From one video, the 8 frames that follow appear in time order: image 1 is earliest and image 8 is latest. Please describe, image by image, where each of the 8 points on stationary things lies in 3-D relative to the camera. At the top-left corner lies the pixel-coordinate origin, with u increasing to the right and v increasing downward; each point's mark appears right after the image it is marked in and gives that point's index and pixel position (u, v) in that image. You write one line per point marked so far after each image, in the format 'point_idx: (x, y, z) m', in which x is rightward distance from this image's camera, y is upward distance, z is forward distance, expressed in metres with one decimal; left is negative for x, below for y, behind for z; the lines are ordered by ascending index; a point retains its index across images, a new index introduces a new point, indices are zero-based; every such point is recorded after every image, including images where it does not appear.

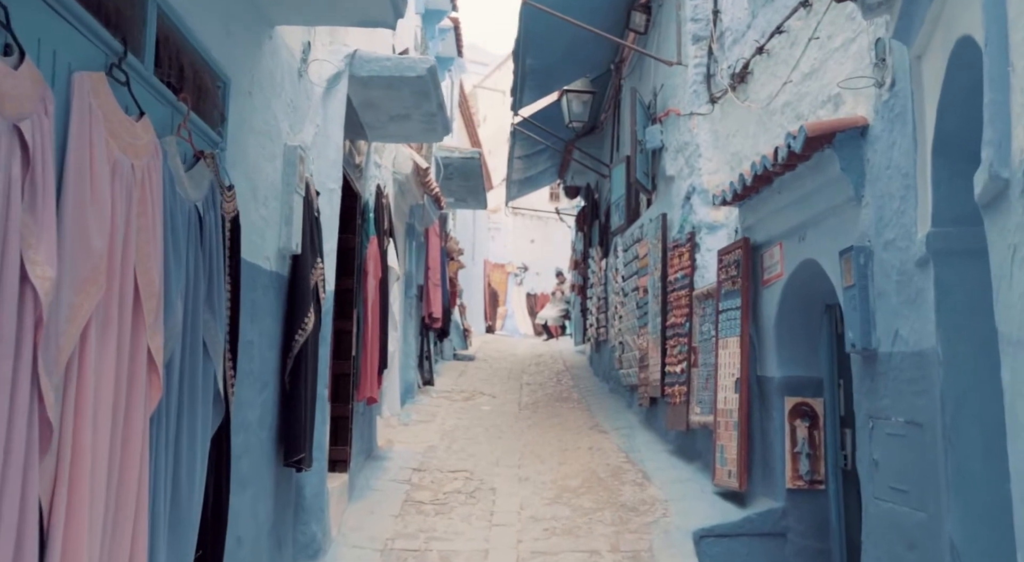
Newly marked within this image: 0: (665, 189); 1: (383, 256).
0: (+1.5, +0.9, +9.5) m
1: (-1.2, +0.2, +8.7) m
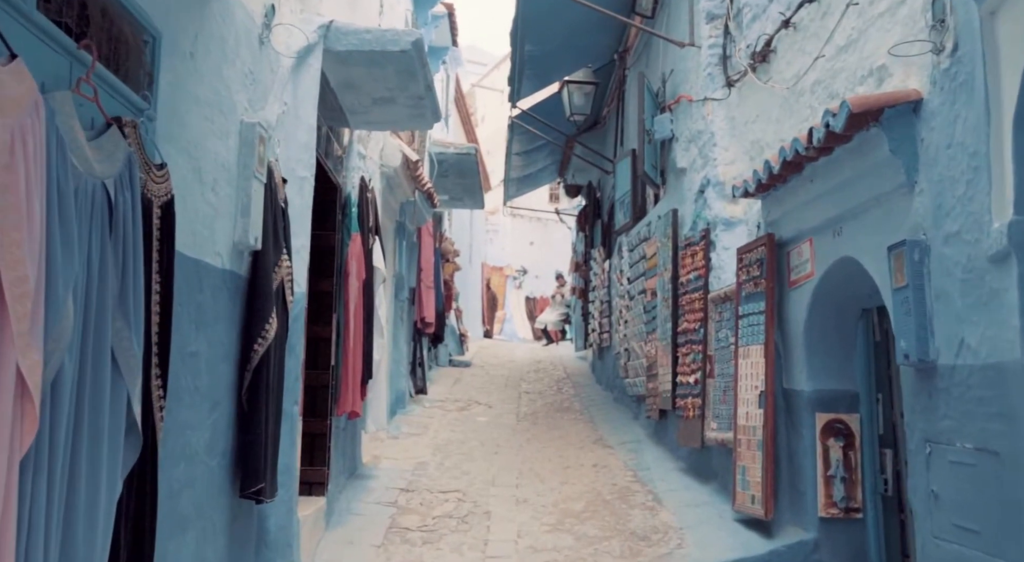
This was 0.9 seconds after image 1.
0: (+1.5, +0.9, +8.8) m
1: (-1.2, +0.2, +8.0) m
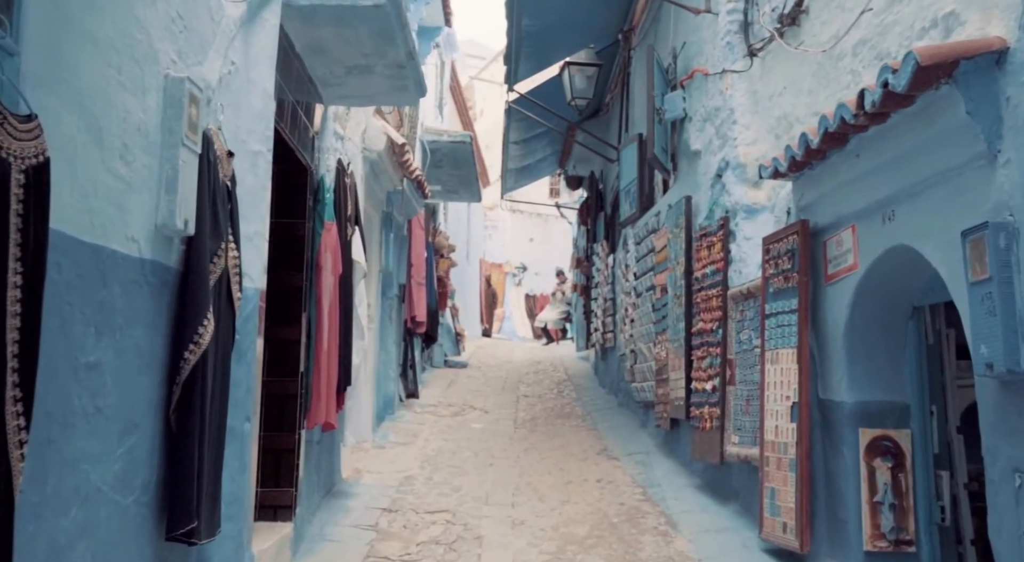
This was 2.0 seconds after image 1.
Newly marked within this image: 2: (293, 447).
0: (+1.5, +0.9, +7.9) m
1: (-1.2, +0.3, +7.2) m
2: (-1.4, -1.0, +6.0) m
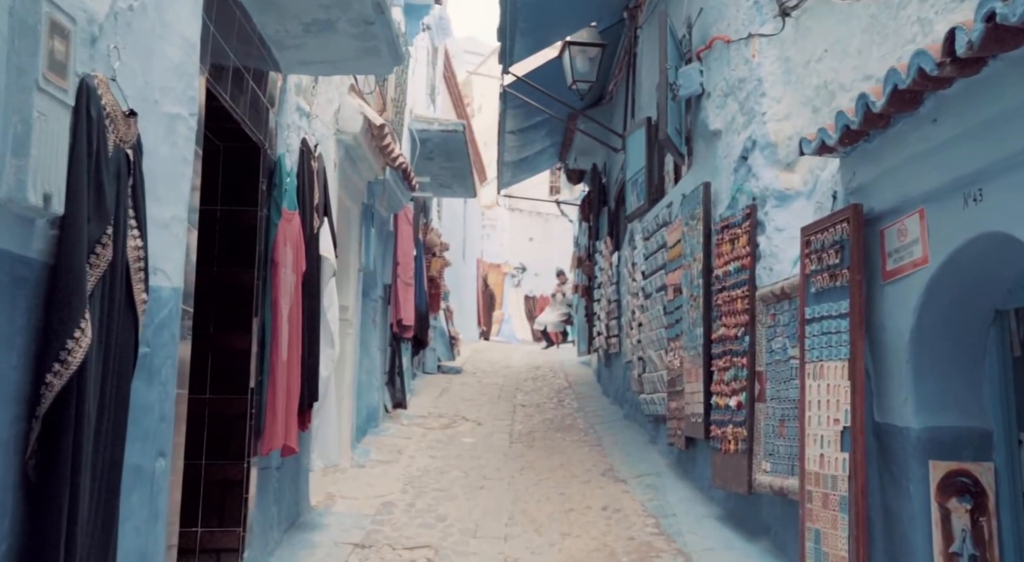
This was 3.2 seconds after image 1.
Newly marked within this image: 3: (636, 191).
0: (+1.4, +0.9, +7.0) m
1: (-1.3, +0.3, +6.2) m
2: (-1.4, -1.0, +5.0) m
3: (+1.3, +0.9, +9.7) m
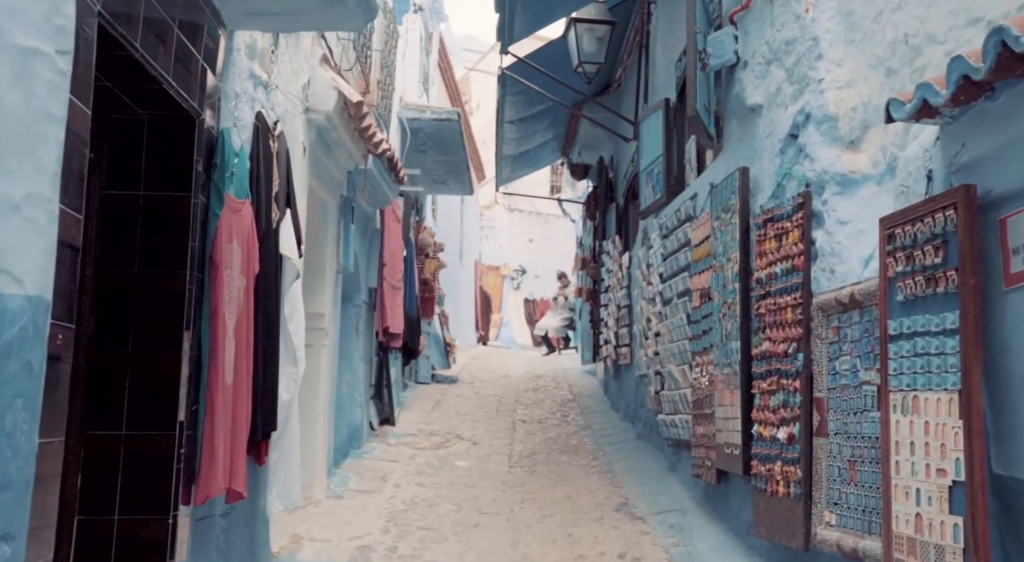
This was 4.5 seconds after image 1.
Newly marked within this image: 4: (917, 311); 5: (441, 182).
0: (+1.4, +0.9, +5.9) m
1: (-1.3, +0.2, +5.1) m
2: (-1.4, -1.1, +3.9) m
3: (+1.3, +0.9, +8.6) m
4: (+1.5, -0.1, +3.6) m
5: (-1.0, +1.4, +13.5) m
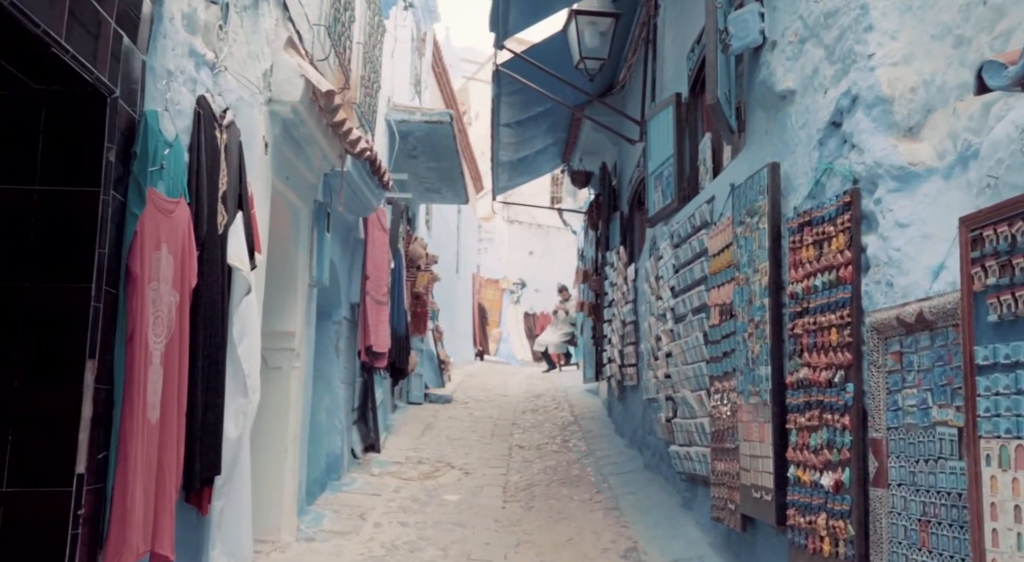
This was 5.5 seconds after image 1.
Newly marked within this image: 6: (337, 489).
0: (+1.4, +0.8, +5.1) m
1: (-1.3, +0.2, +4.3) m
2: (-1.5, -1.1, +3.1) m
3: (+1.2, +0.8, +7.8) m
4: (+1.5, -0.2, +2.8) m
5: (-1.0, +1.2, +12.7) m
6: (-1.5, -1.7, +7.9) m
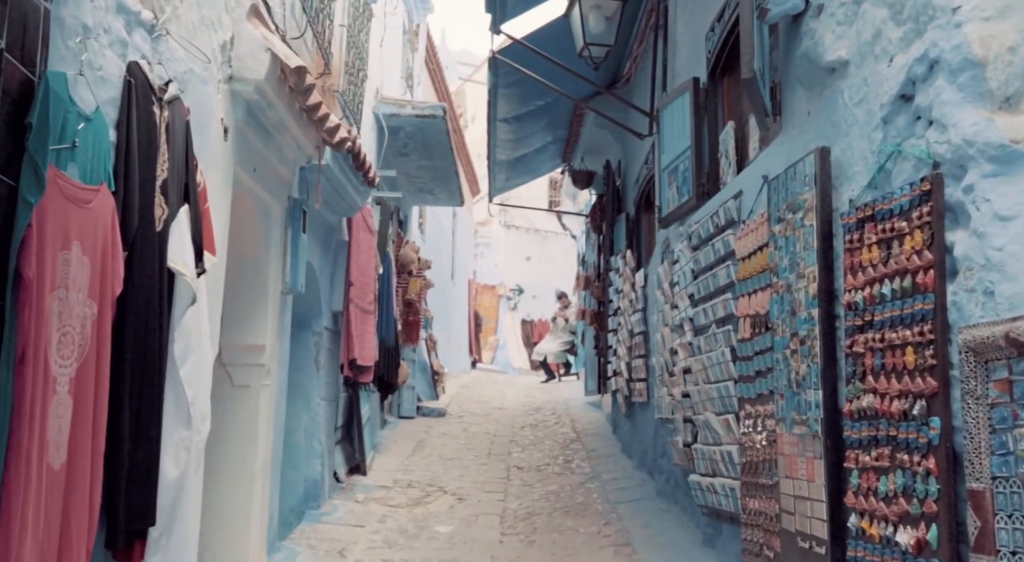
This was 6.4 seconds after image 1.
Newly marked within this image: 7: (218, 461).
0: (+1.4, +0.8, +4.3) m
1: (-1.3, +0.1, +3.5) m
2: (-1.5, -1.1, +2.3) m
3: (+1.2, +0.7, +7.0) m
4: (+1.5, -0.2, +2.0) m
5: (-1.1, +1.1, +11.9) m
6: (-1.5, -1.8, +7.1) m
7: (-1.8, -1.1, +5.8) m
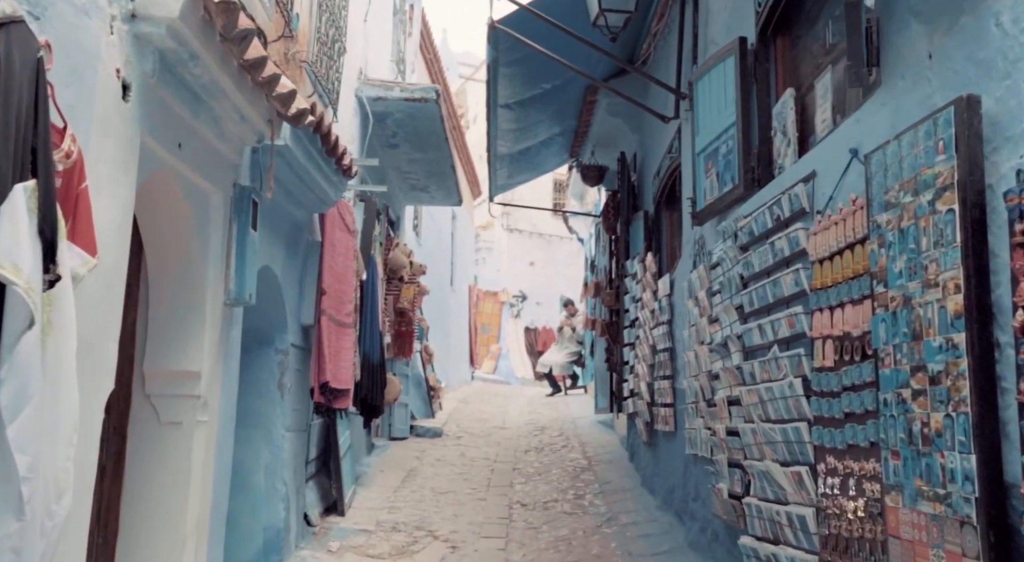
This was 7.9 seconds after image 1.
0: (+1.4, +0.8, +3.0) m
1: (-1.3, +0.1, +2.2) m
2: (-1.5, -1.2, +1.0) m
3: (+1.2, +0.7, +5.7) m
4: (+1.5, -0.2, +0.7) m
5: (-1.0, +1.1, +10.6) m
6: (-1.5, -1.8, +5.8) m
7: (-1.8, -1.1, +4.5) m
